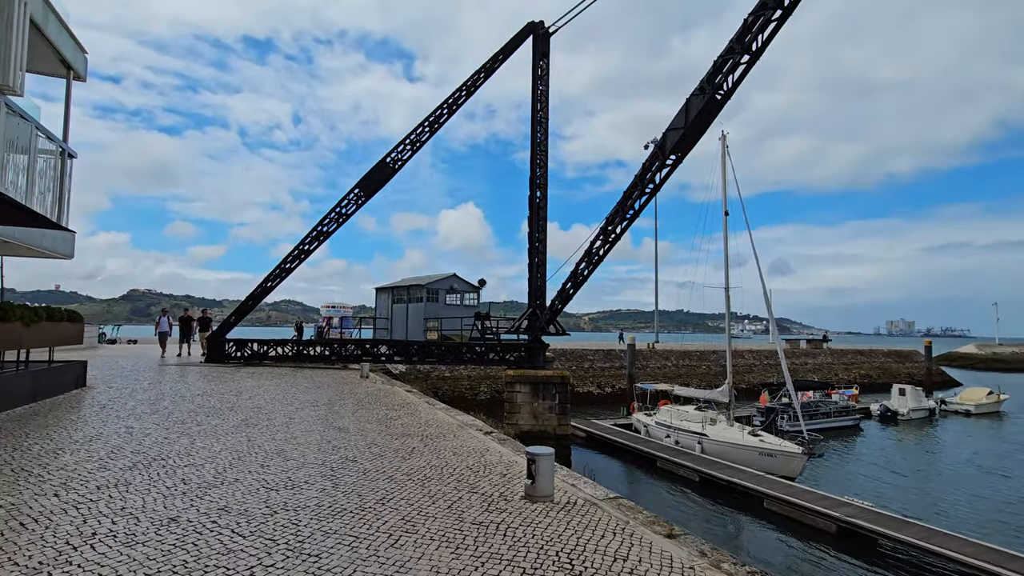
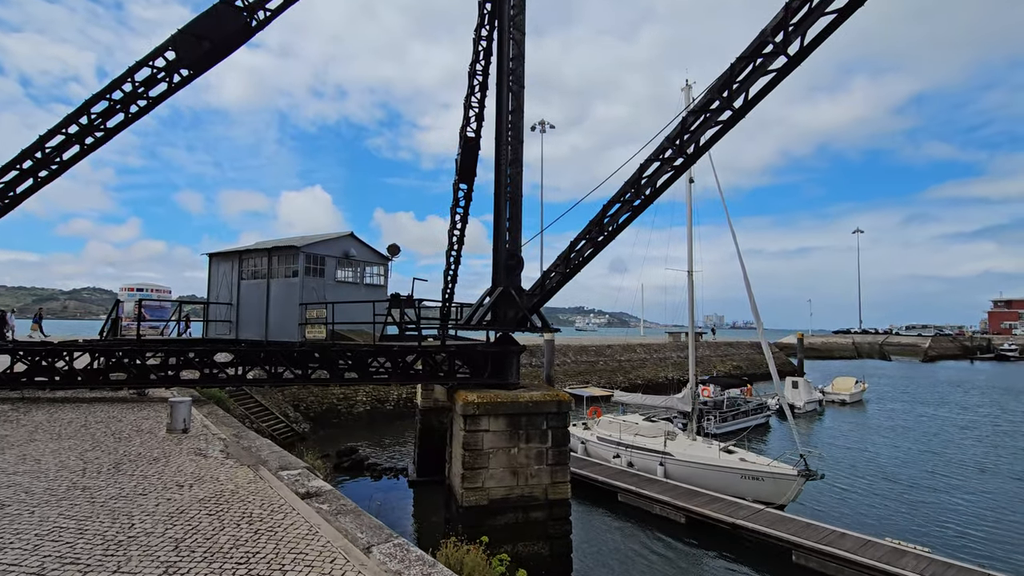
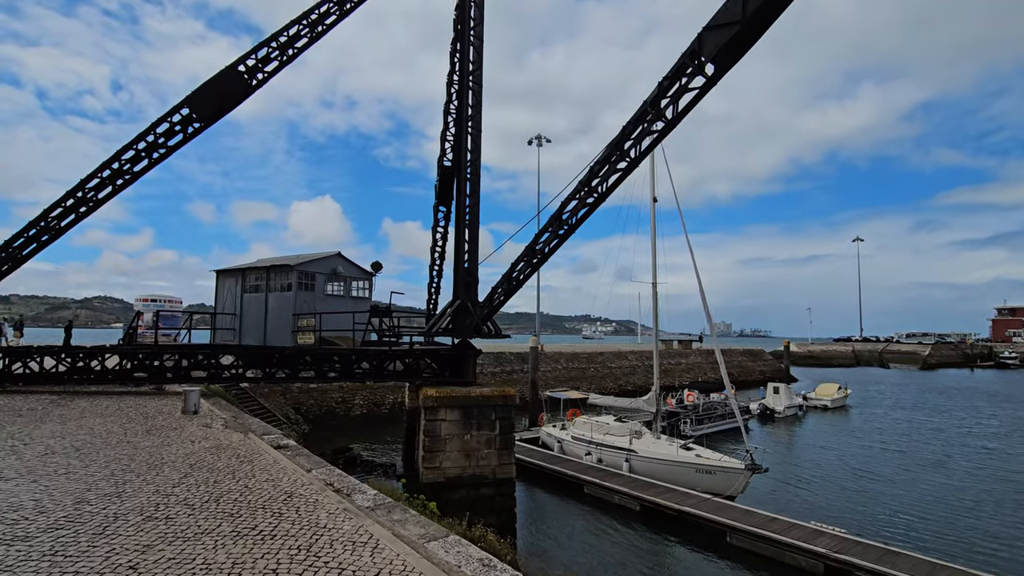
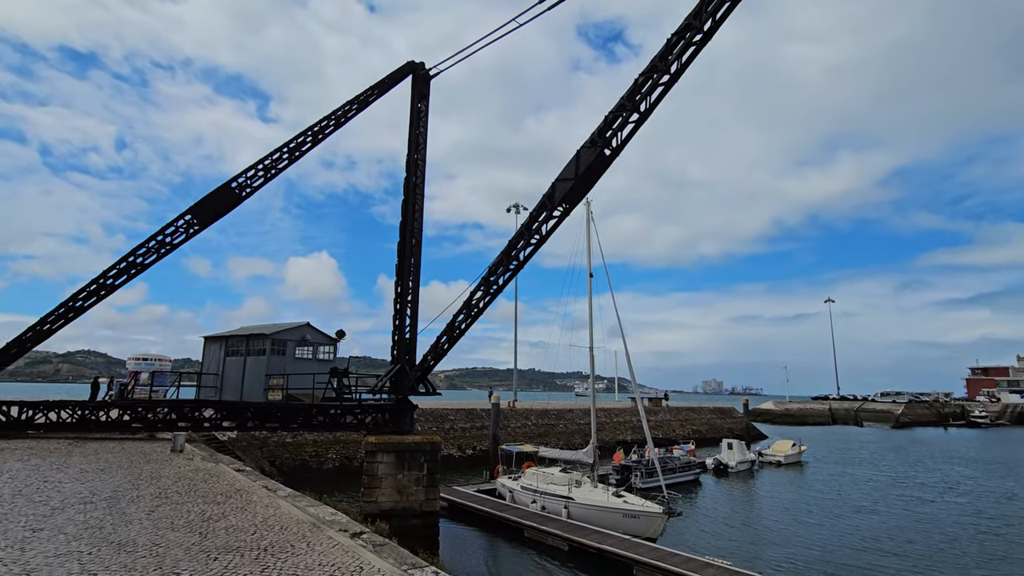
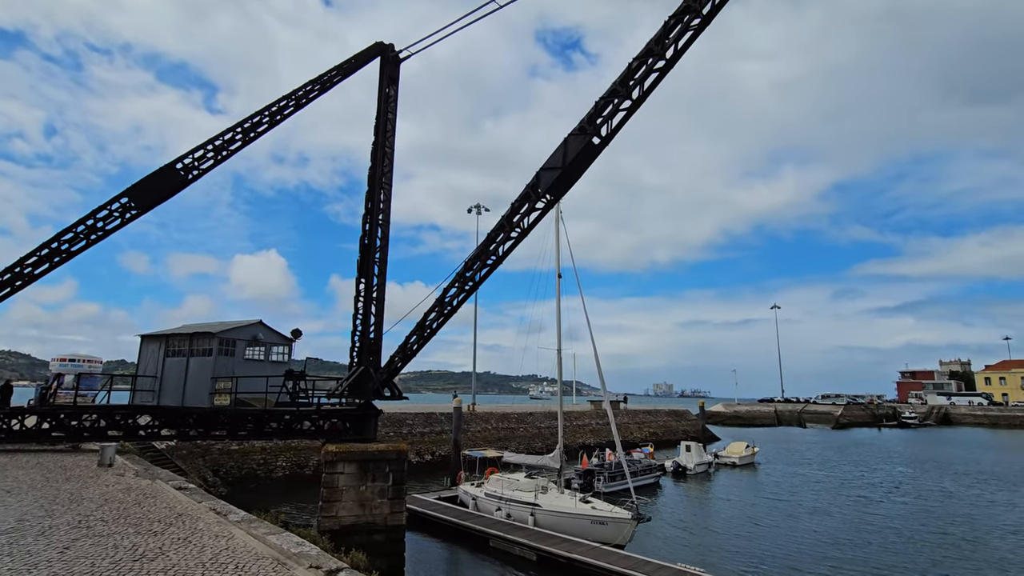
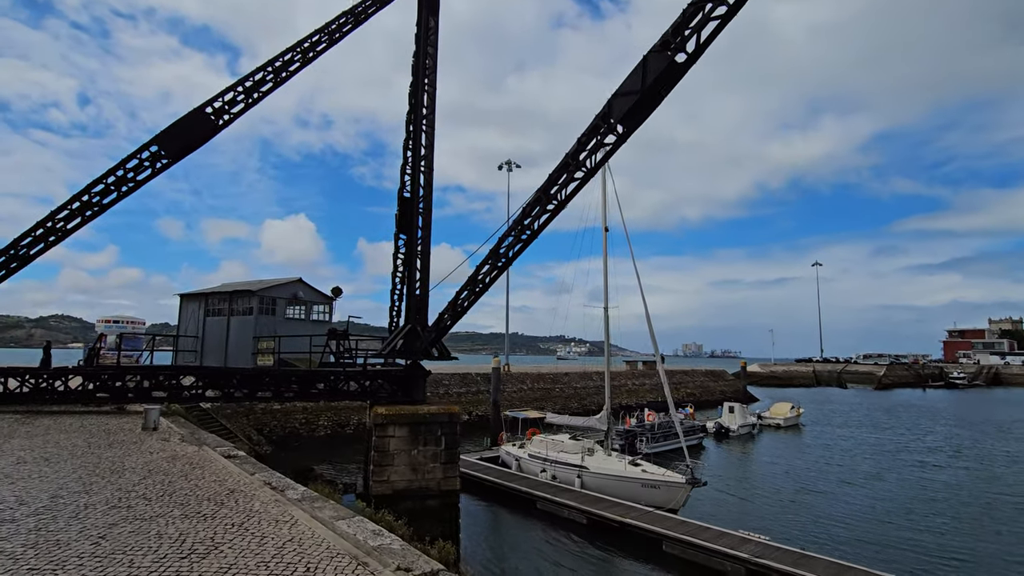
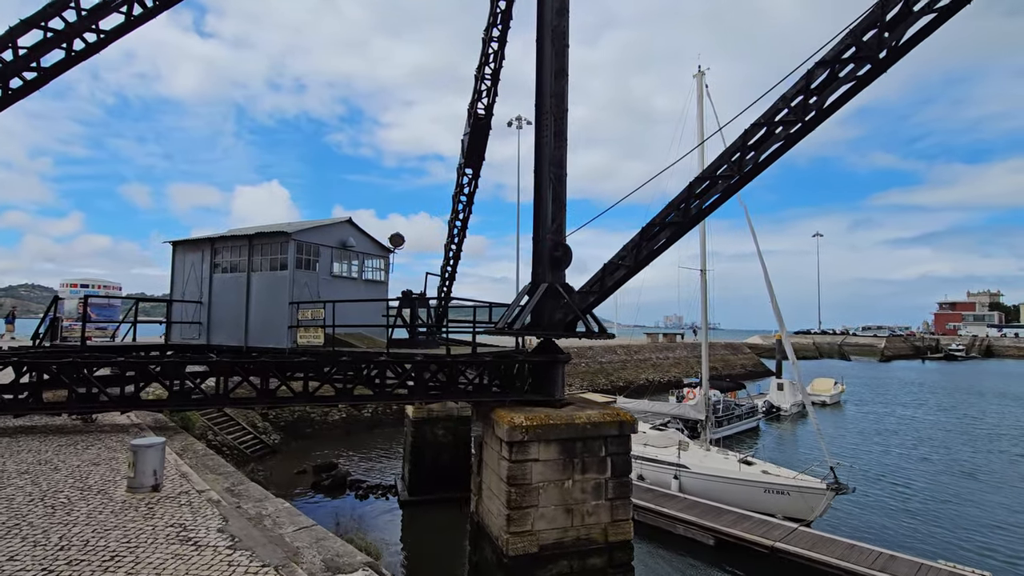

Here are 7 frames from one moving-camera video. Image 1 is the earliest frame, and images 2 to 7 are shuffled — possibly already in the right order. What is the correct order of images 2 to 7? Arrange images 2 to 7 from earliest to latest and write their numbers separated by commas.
4, 5, 6, 3, 2, 7
